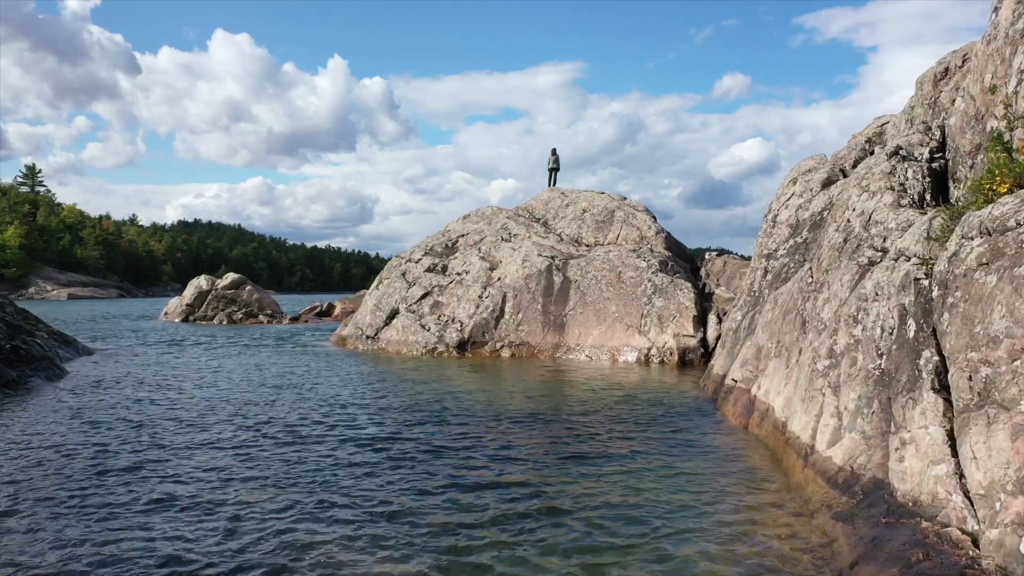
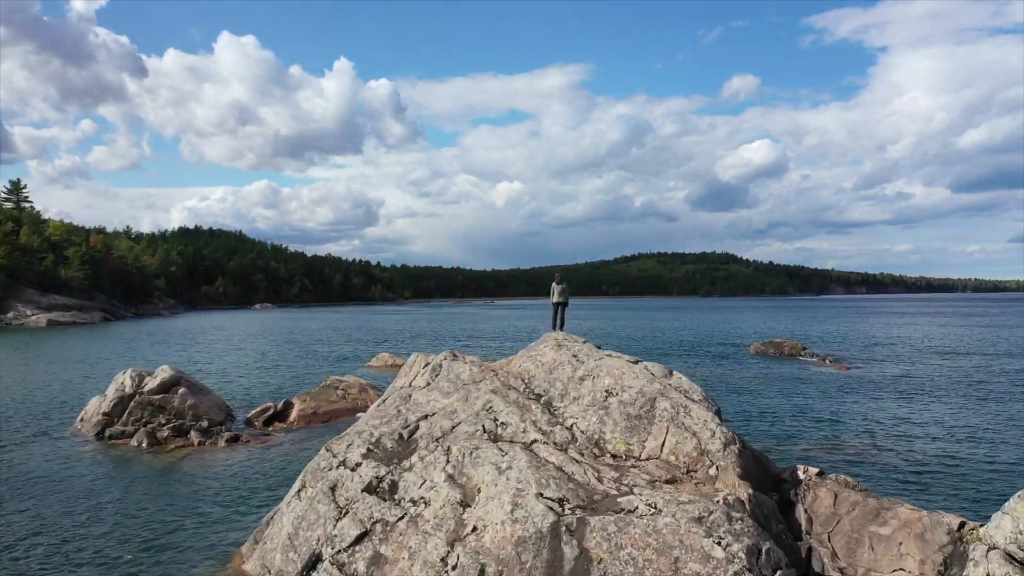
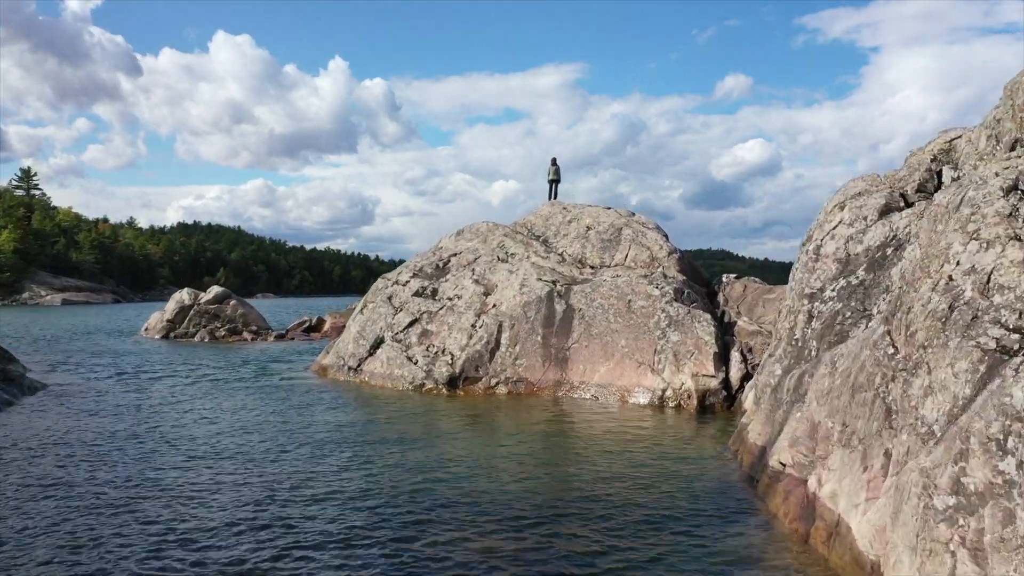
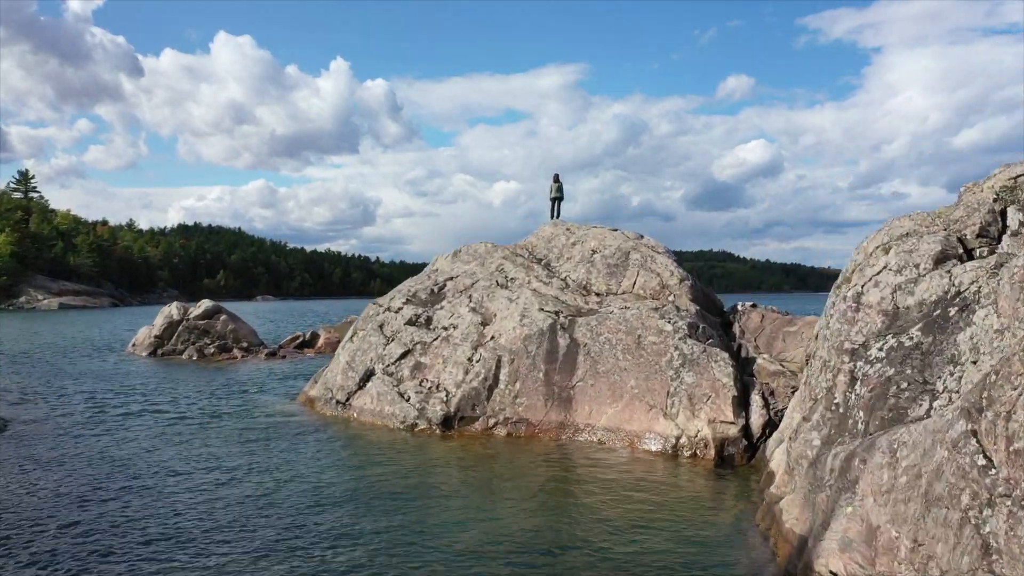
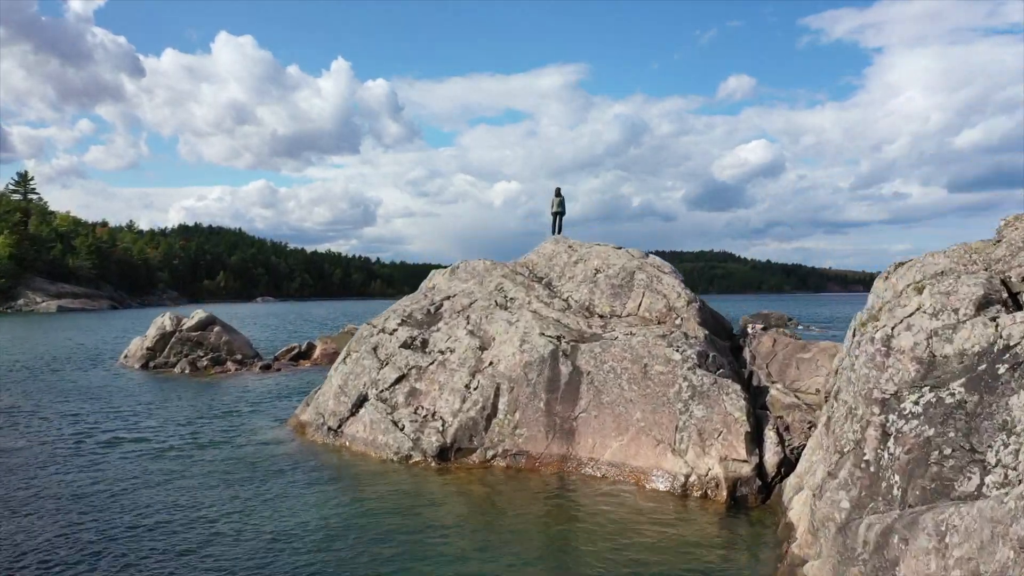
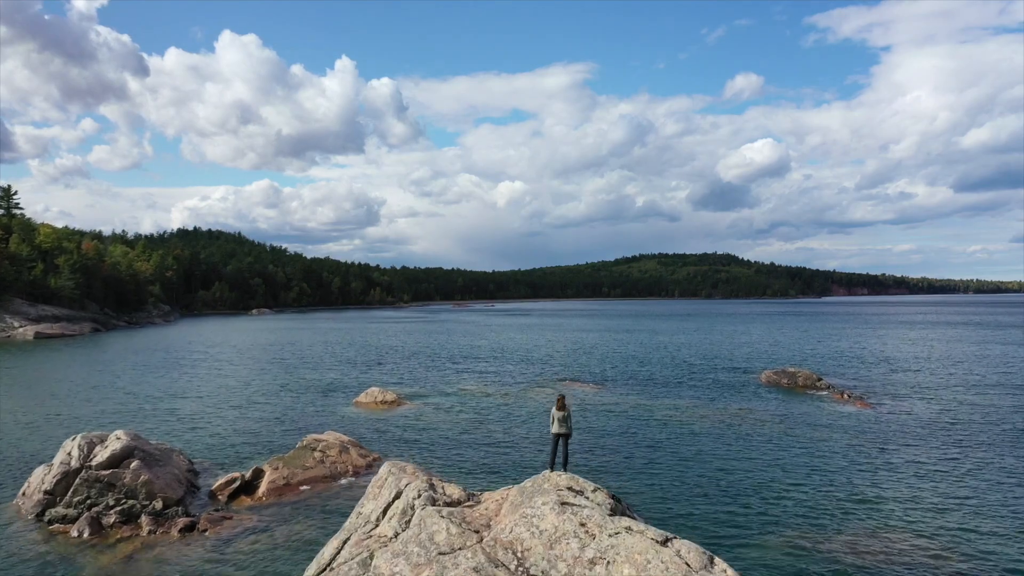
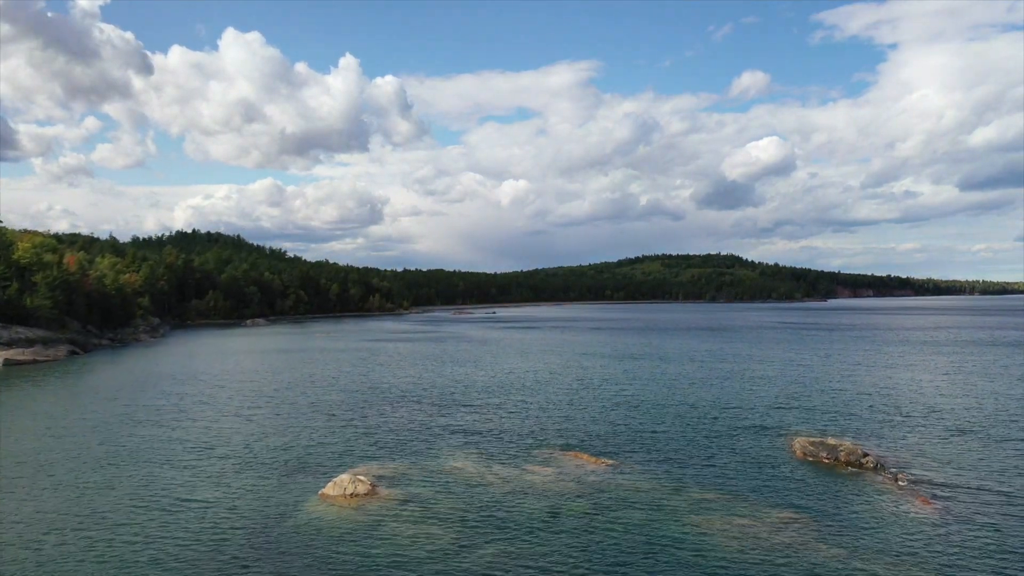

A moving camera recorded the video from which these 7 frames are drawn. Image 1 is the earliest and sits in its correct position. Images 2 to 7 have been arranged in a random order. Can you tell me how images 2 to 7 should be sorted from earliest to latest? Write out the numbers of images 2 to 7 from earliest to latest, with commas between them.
3, 4, 5, 2, 6, 7
